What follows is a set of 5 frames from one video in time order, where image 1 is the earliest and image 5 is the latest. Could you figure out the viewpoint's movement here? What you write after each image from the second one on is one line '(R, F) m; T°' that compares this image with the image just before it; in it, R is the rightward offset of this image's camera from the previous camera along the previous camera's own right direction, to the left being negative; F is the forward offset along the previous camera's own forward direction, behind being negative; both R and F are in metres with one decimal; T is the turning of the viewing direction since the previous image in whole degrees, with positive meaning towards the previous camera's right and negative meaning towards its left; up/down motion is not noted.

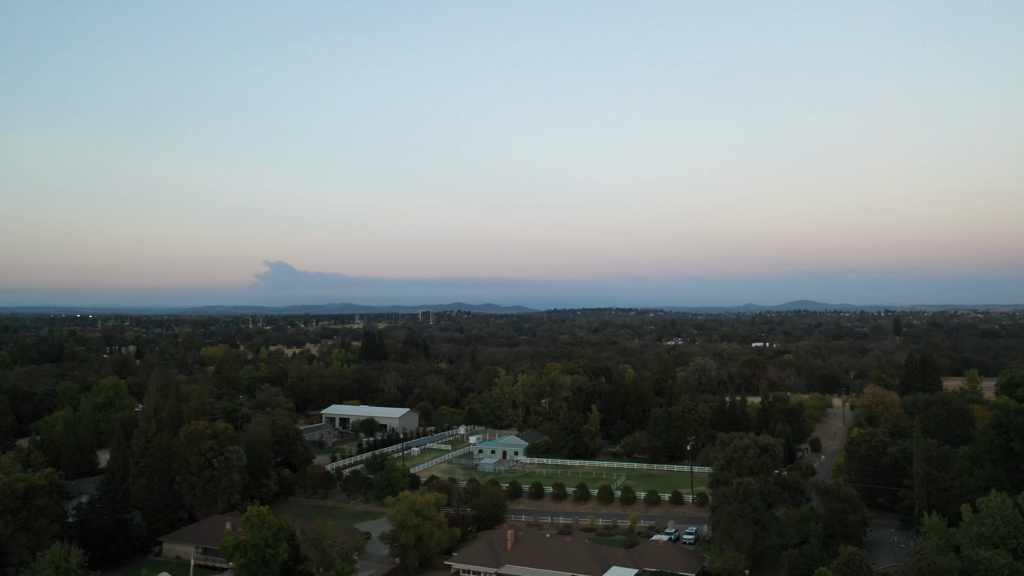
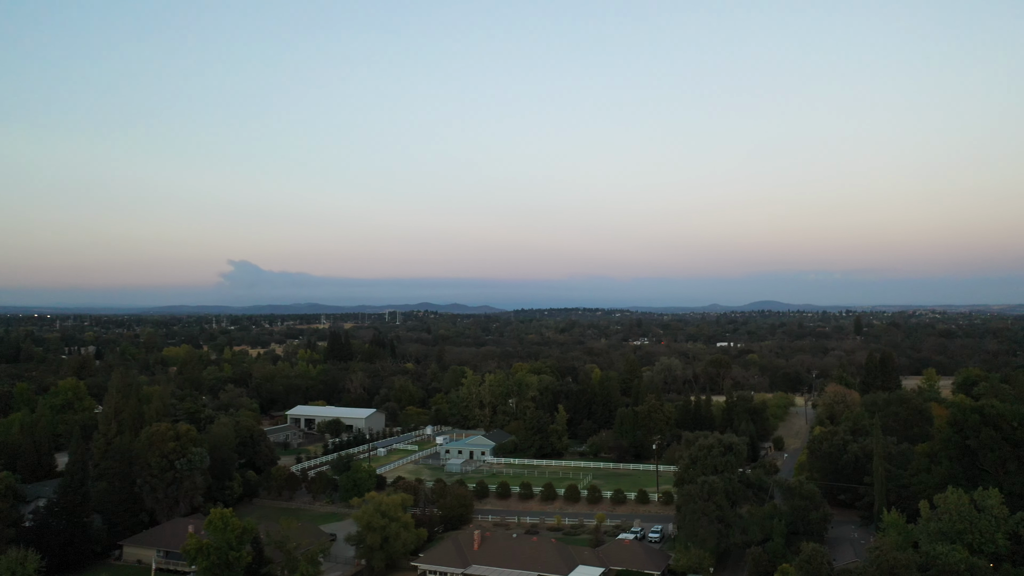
(+0.7, 0.0) m; +2°
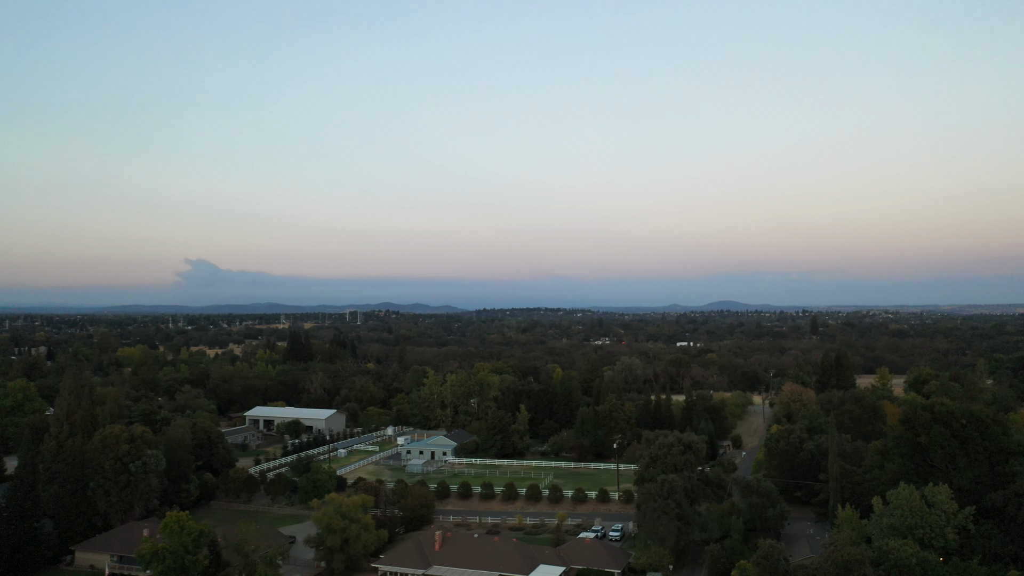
(+0.8, 0.0) m; +2°
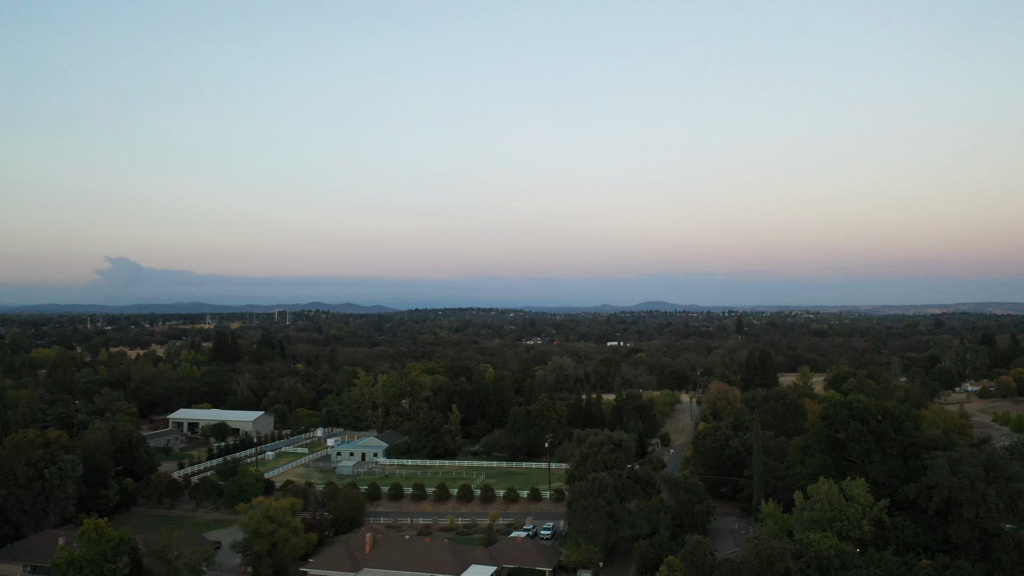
(+1.5, -0.1) m; +4°
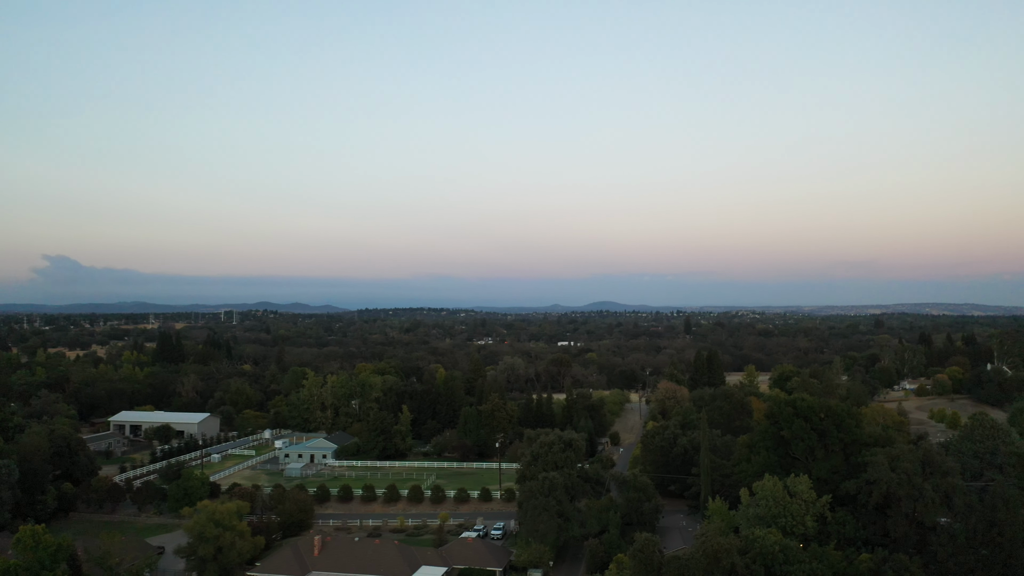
(+1.1, -0.1) m; +3°
